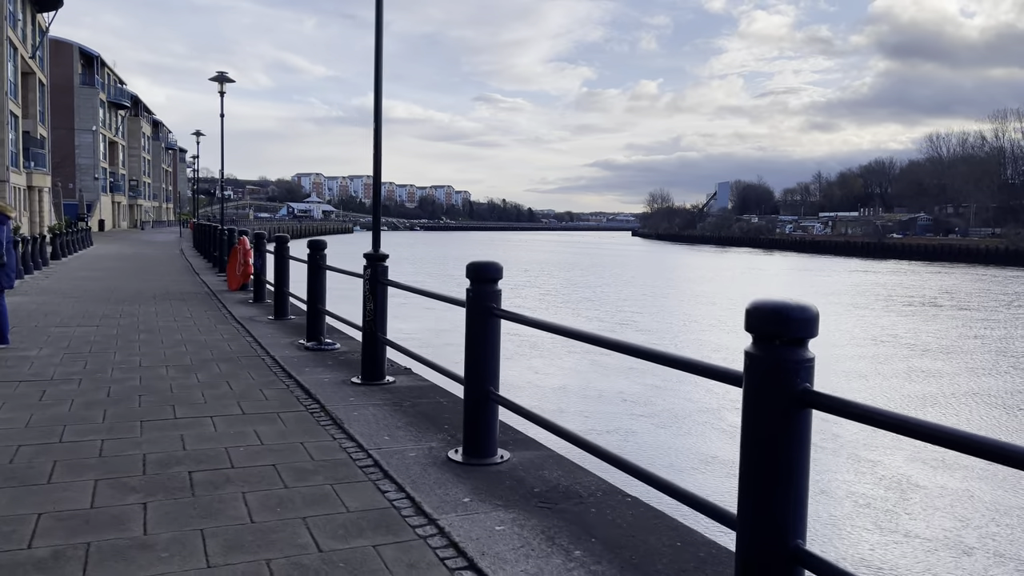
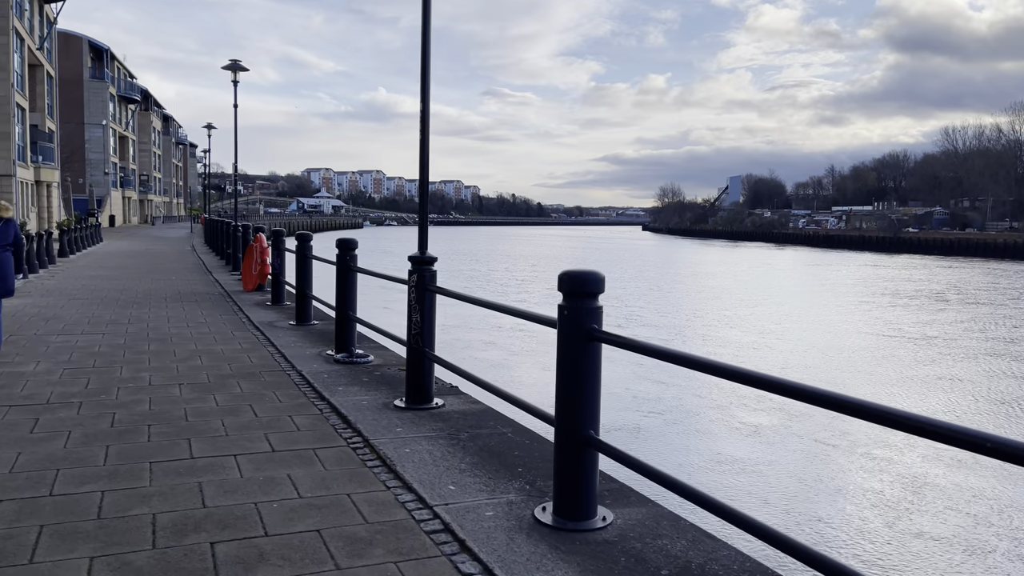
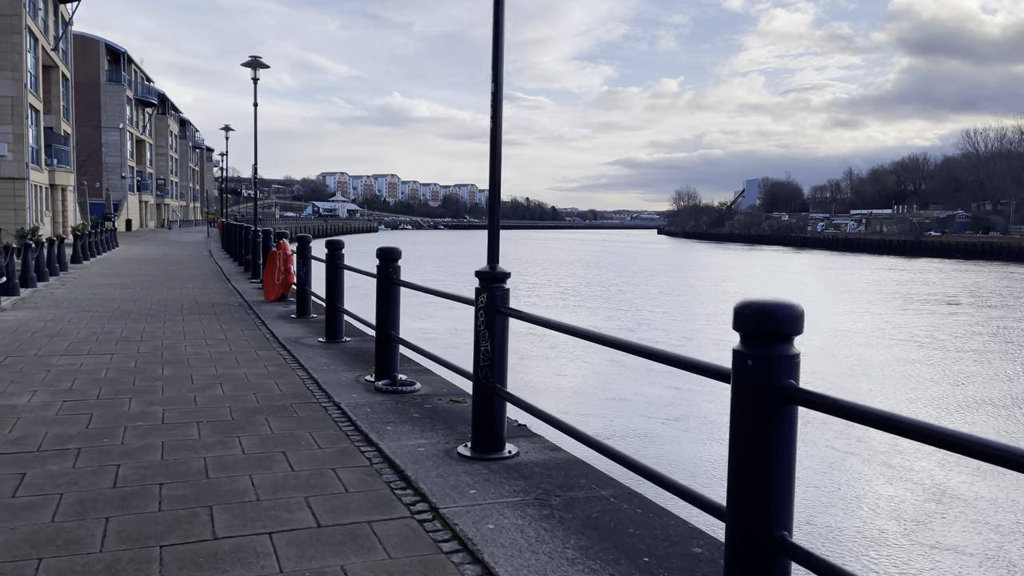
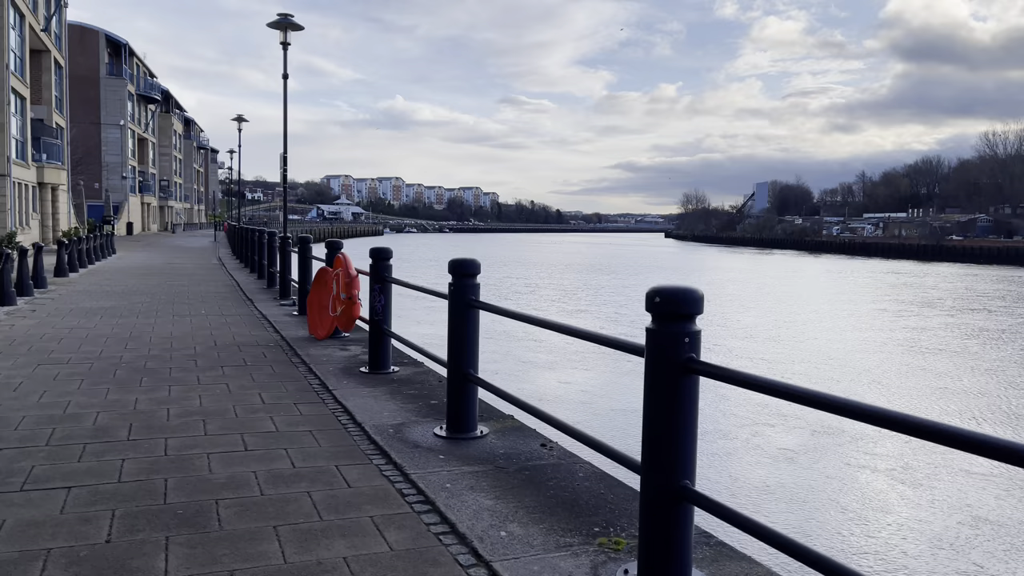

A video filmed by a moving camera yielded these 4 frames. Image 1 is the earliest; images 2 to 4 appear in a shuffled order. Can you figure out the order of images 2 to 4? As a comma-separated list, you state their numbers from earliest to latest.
2, 3, 4
